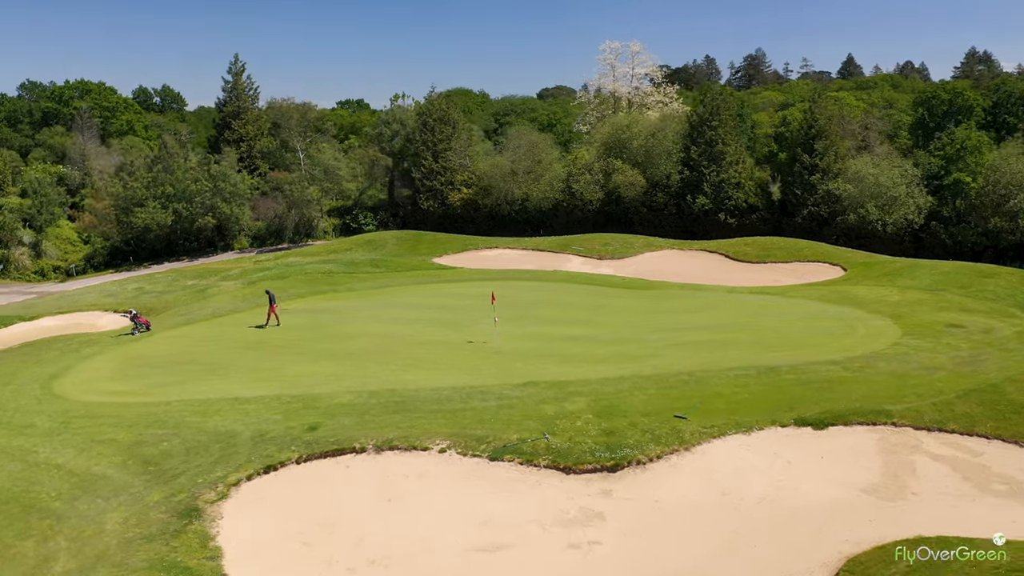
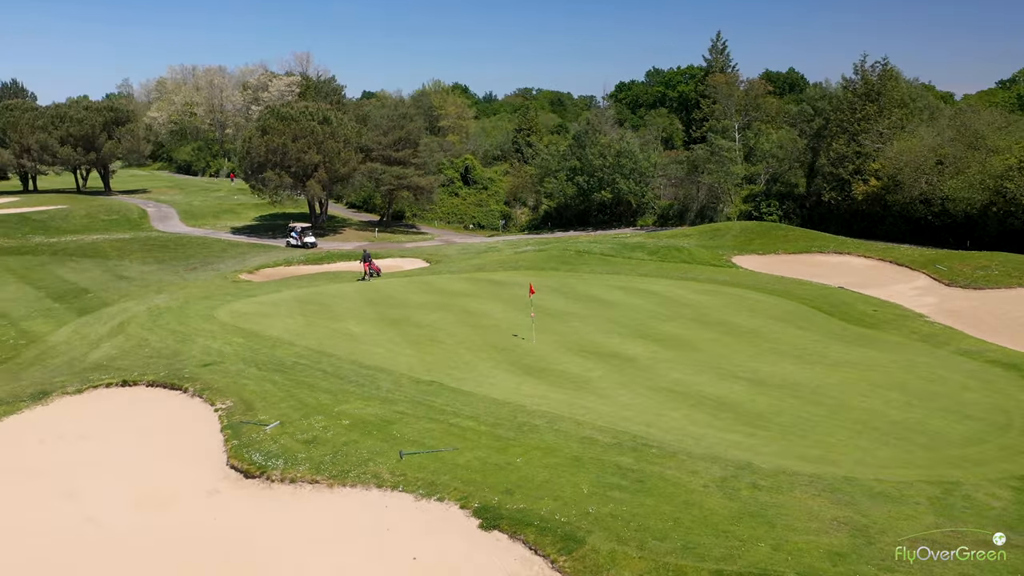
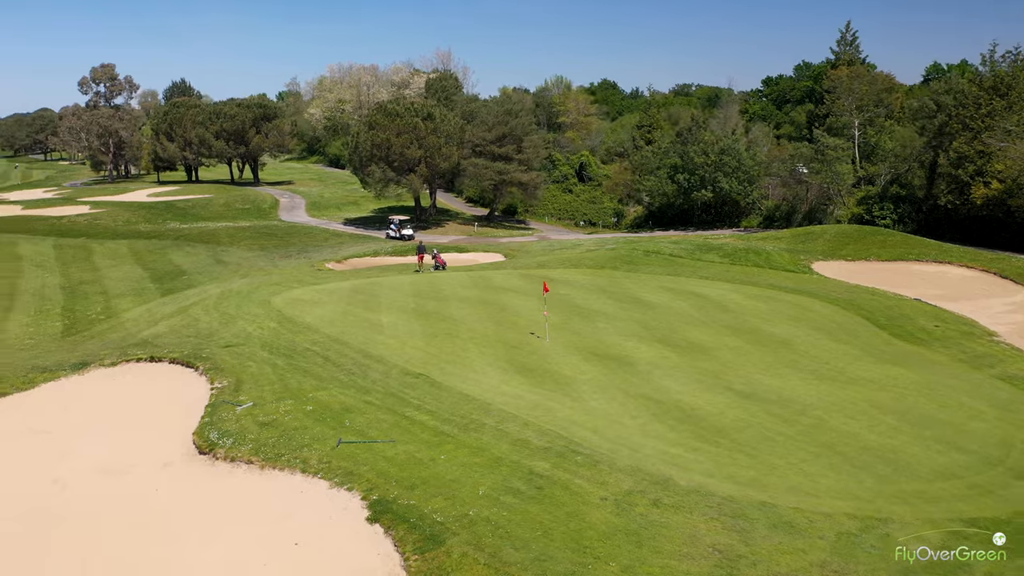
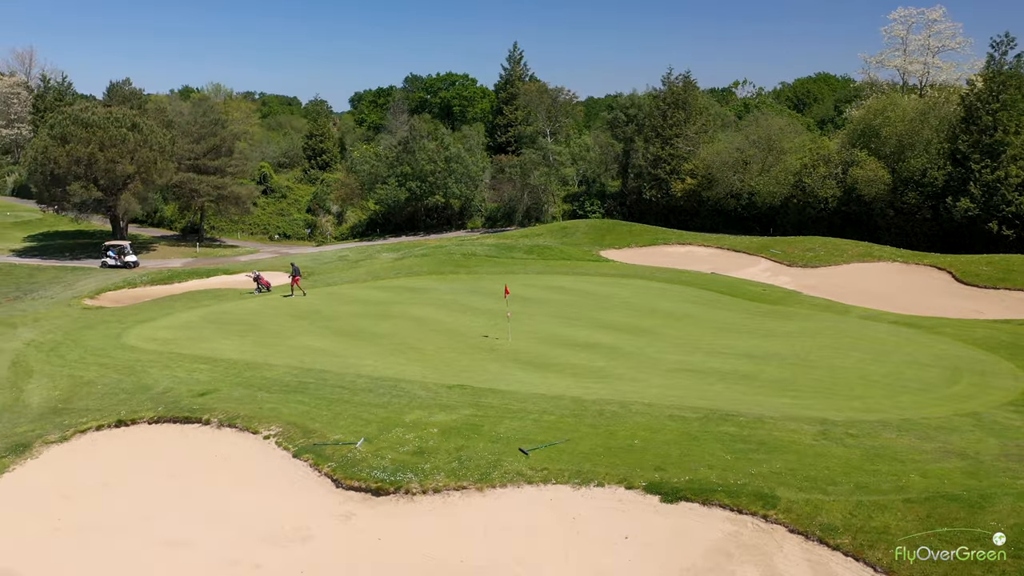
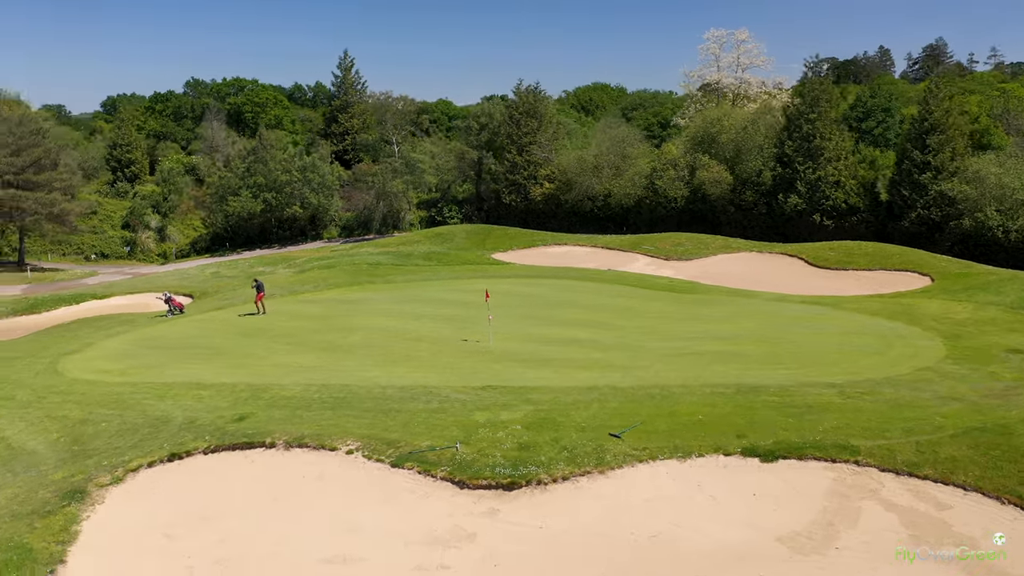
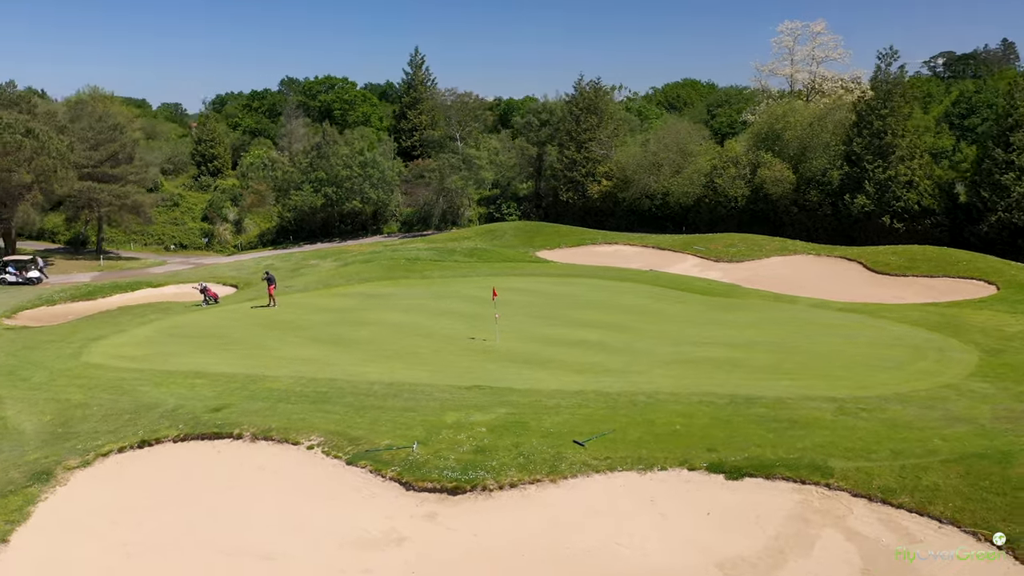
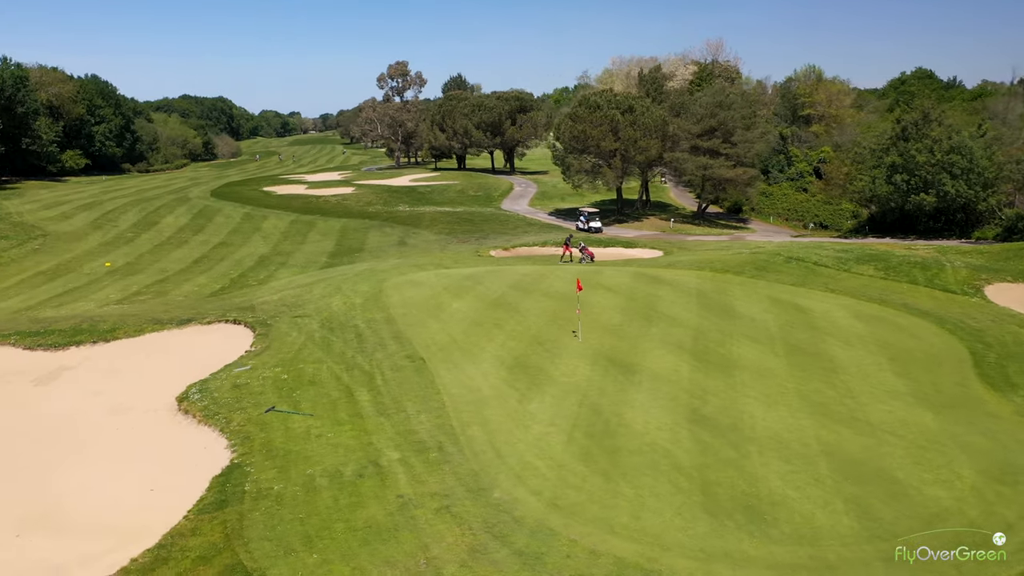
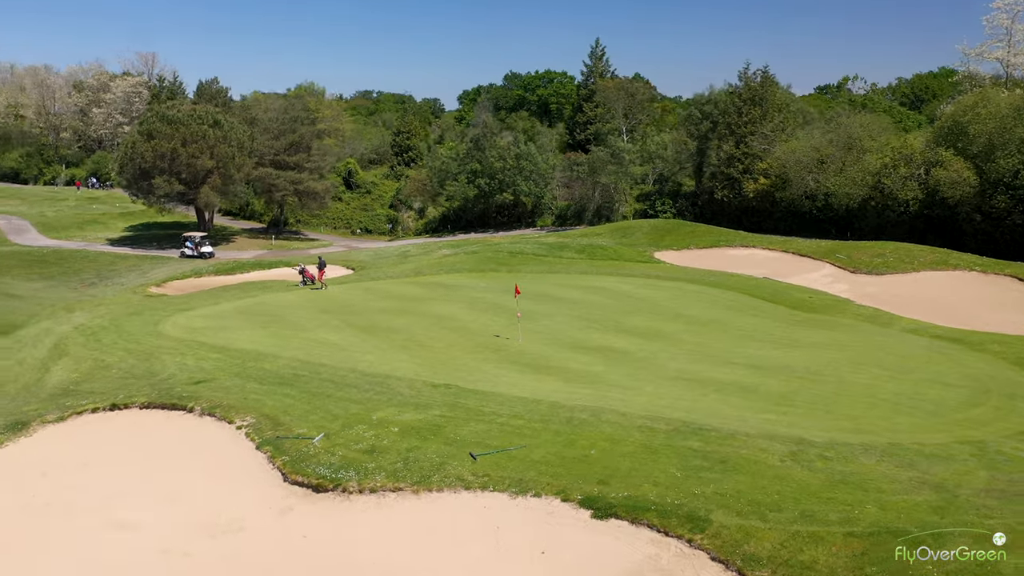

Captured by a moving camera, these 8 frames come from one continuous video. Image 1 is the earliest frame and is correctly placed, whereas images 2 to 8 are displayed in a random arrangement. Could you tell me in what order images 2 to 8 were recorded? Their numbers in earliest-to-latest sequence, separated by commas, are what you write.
5, 6, 4, 8, 2, 3, 7
